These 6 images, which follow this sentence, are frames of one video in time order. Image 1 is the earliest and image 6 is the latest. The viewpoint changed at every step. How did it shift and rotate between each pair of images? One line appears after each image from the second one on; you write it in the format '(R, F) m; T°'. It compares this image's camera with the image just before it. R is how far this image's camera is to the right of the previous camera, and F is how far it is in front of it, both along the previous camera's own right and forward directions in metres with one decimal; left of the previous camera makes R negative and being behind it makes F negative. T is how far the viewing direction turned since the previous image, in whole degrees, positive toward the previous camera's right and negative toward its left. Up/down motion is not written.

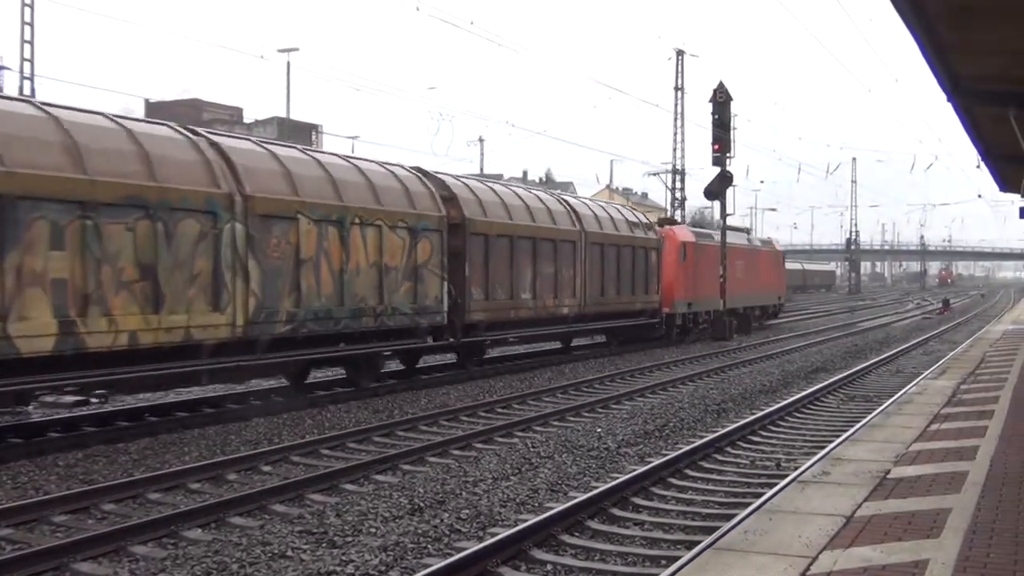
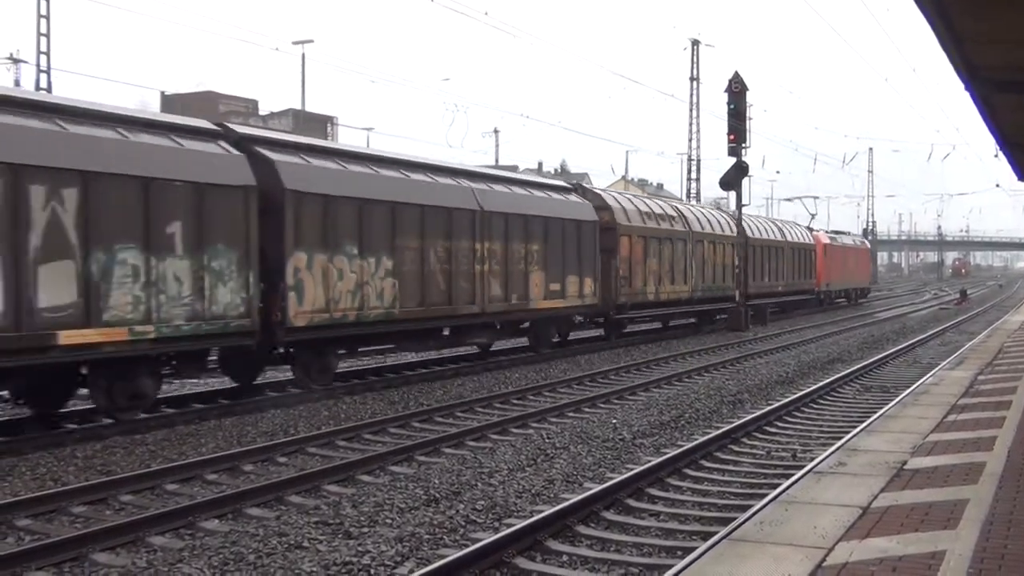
(0.0, 0.0) m; -1°
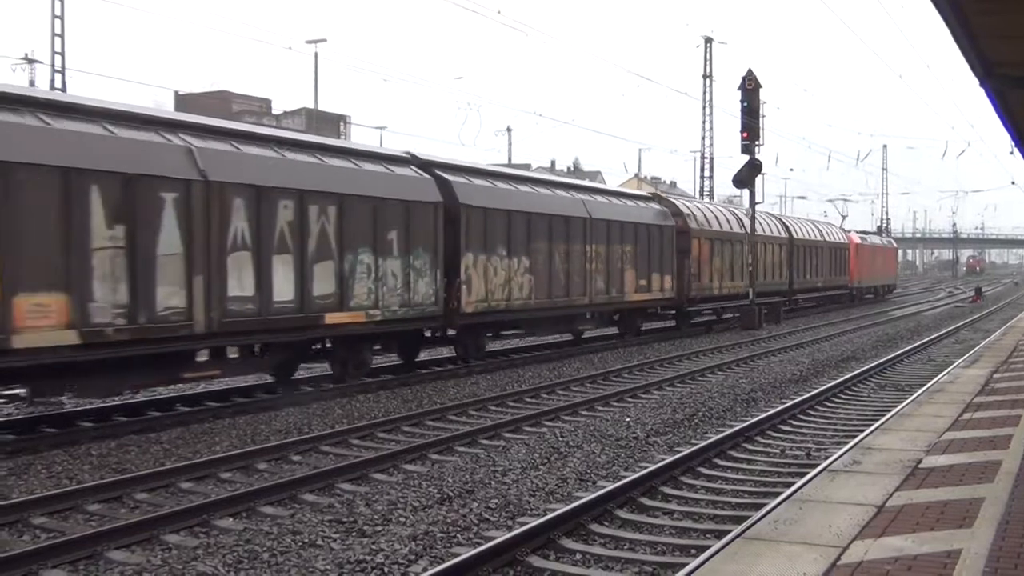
(0.0, 0.0) m; -1°
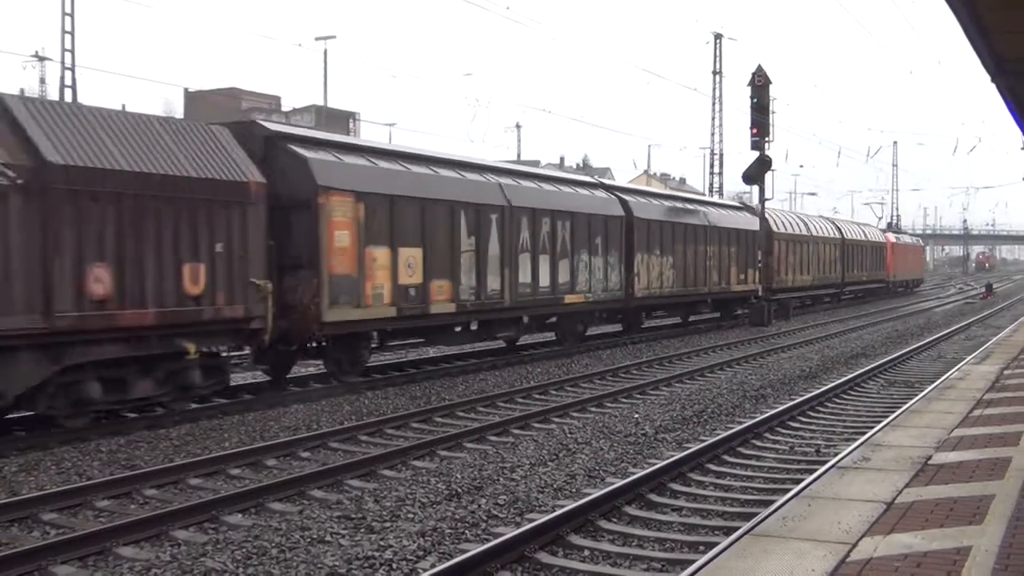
(0.0, 0.0) m; -1°
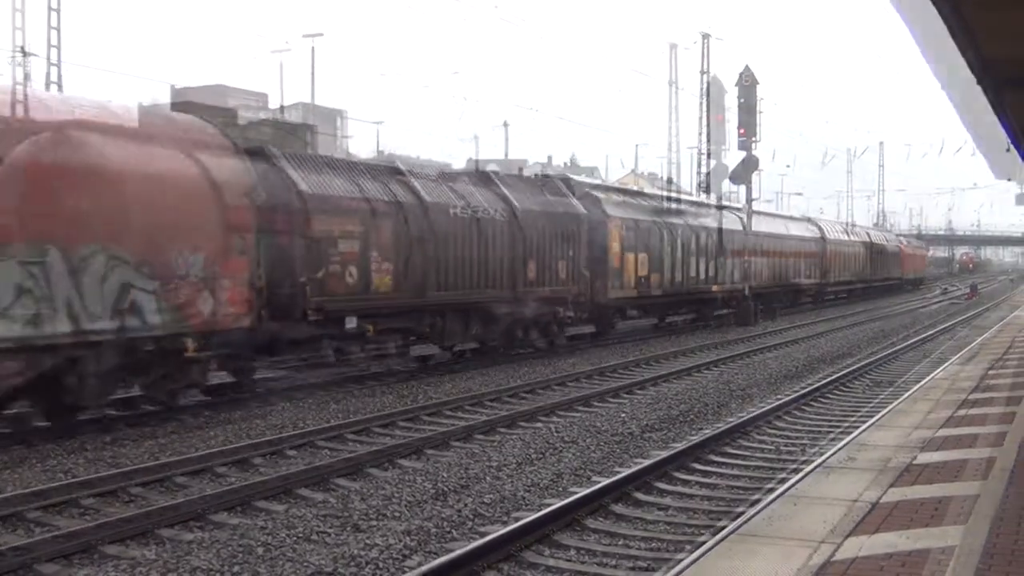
(0.0, 0.0) m; +1°
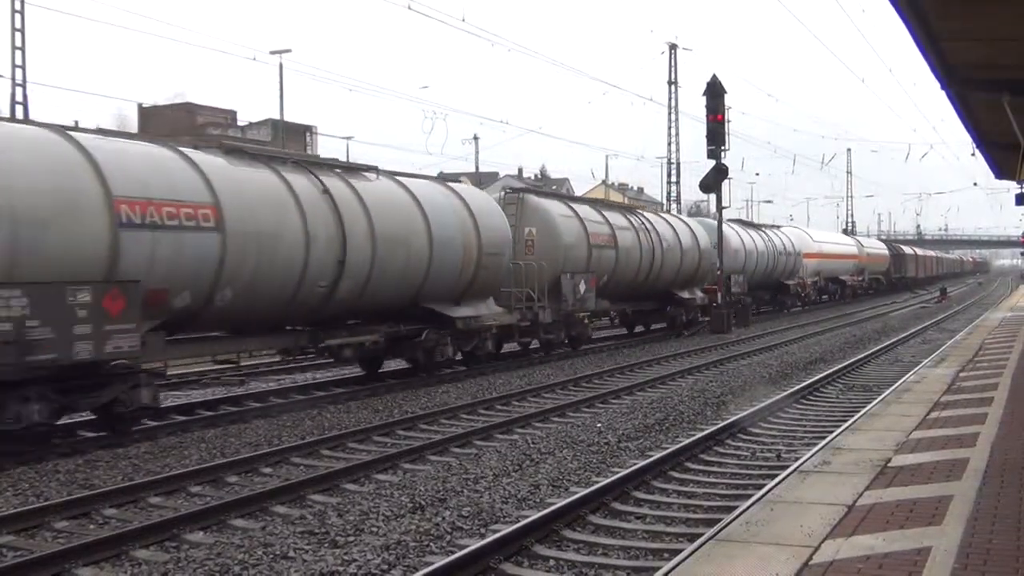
(0.0, 0.0) m; +2°
